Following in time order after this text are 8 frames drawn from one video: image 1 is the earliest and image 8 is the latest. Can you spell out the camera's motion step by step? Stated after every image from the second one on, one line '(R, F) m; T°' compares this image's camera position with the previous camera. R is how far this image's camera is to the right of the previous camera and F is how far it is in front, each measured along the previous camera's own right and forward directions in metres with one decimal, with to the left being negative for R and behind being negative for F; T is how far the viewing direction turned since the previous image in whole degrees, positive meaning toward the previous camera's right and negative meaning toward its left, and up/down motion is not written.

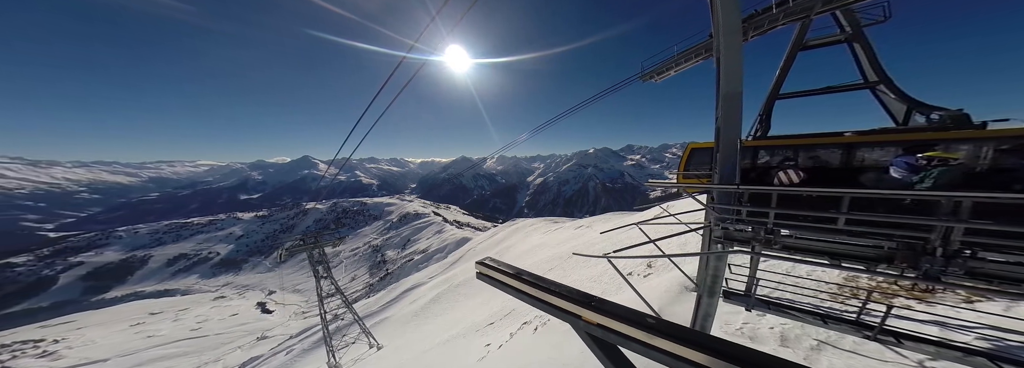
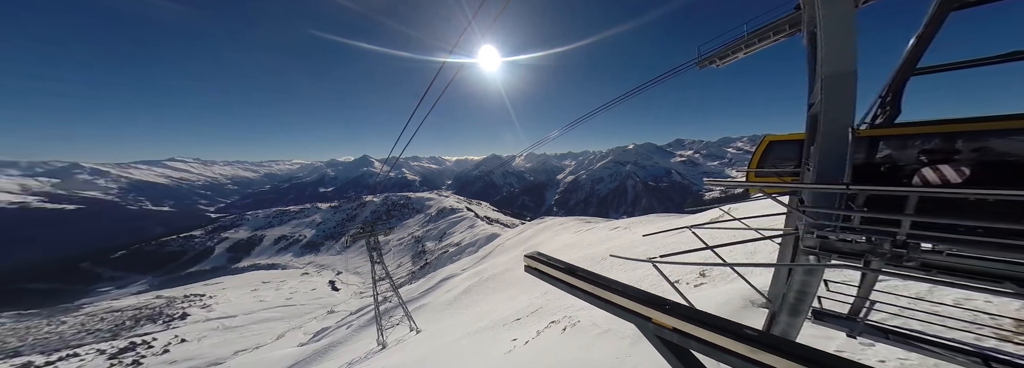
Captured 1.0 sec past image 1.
(-0.1, 0.0) m; -8°
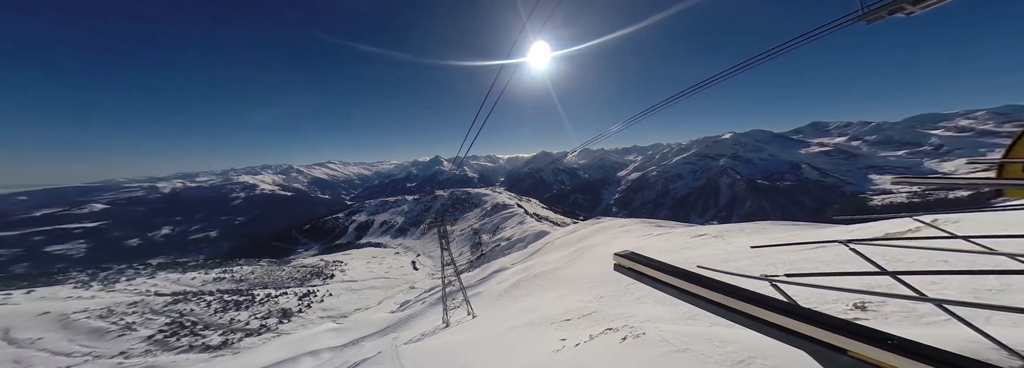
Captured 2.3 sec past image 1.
(-0.3, +0.2) m; -12°
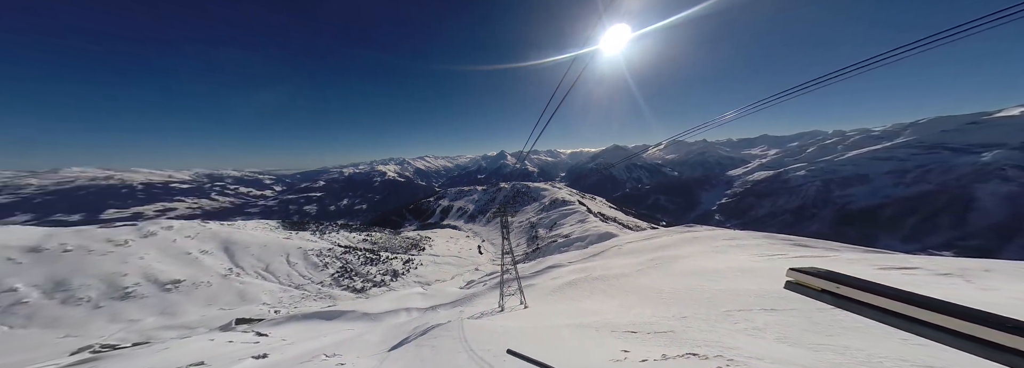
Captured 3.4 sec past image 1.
(-0.9, +0.1) m; -15°
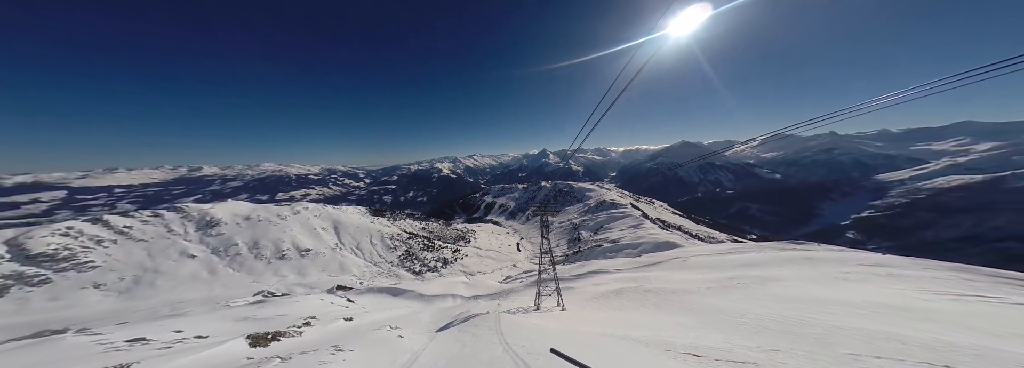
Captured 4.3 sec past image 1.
(-1.5, +0.1) m; -11°
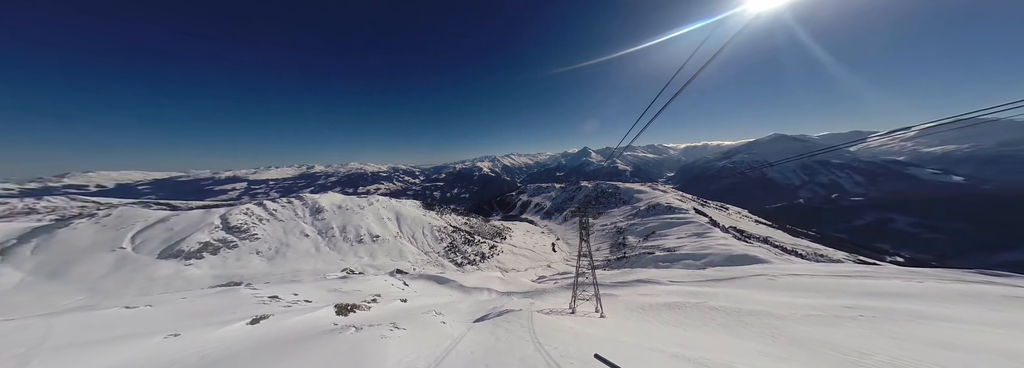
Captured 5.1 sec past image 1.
(-2.1, -4.8) m; -9°
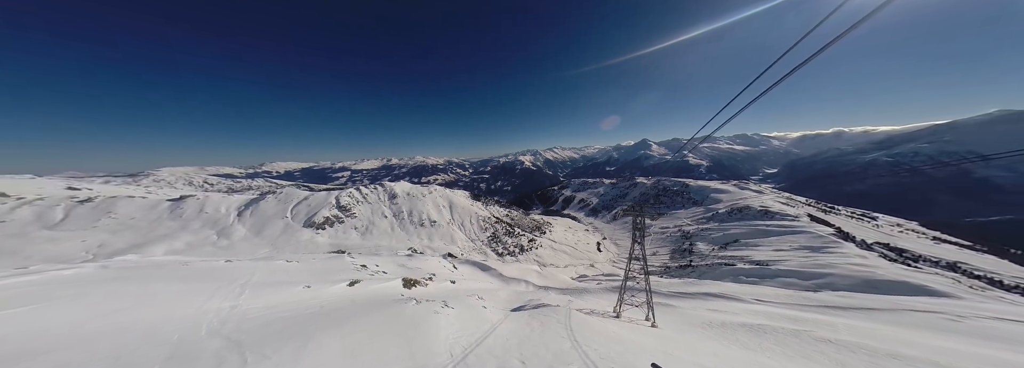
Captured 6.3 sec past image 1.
(+2.9, -2.7) m; -10°
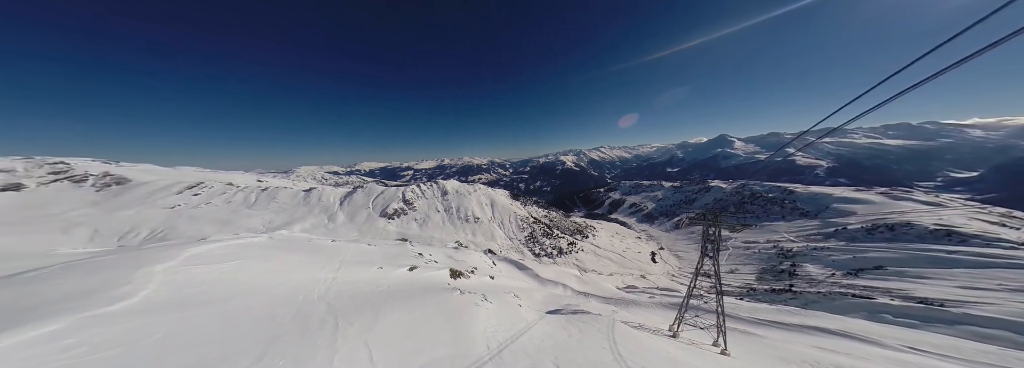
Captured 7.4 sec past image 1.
(+7.8, +0.6) m; -10°
